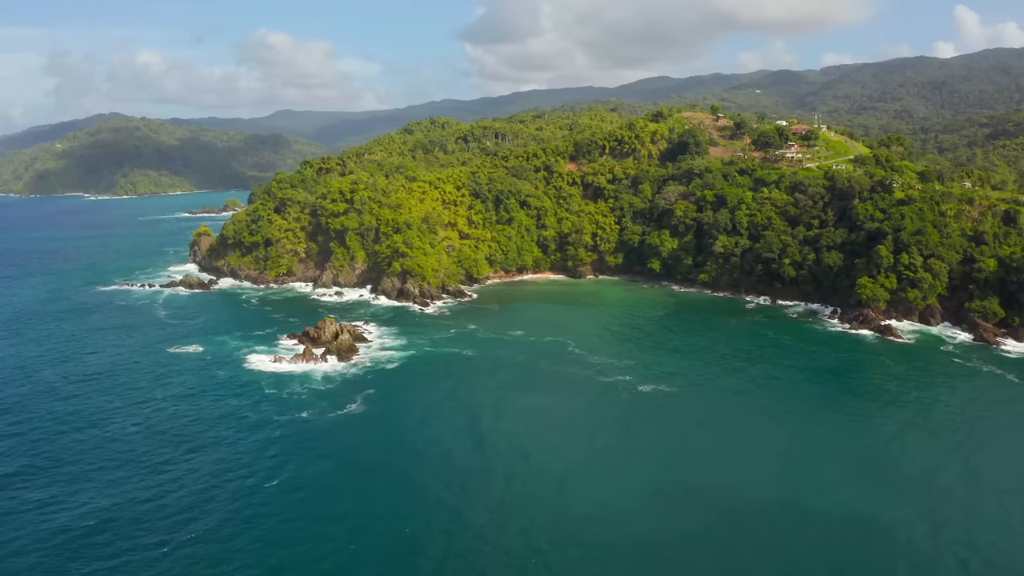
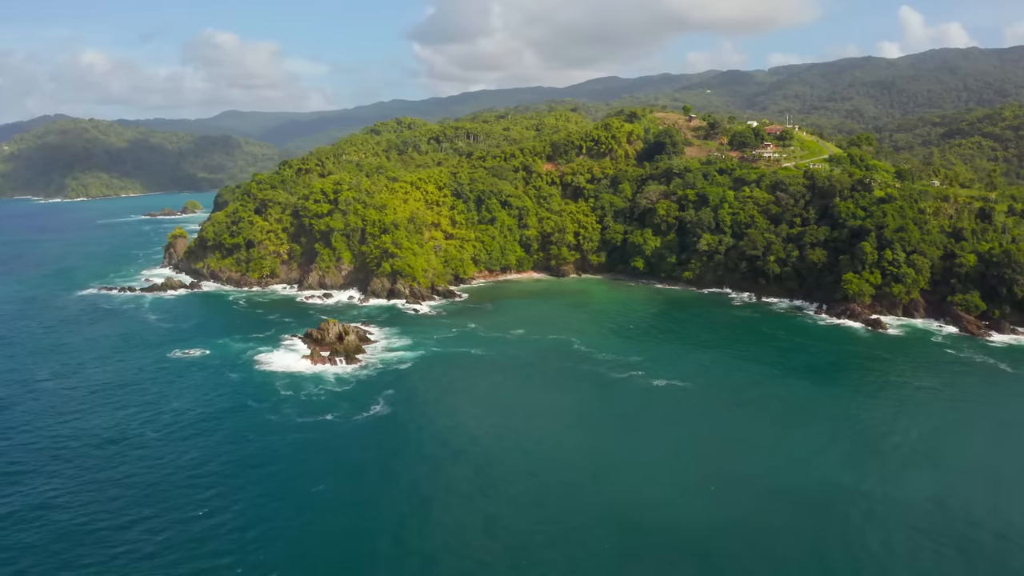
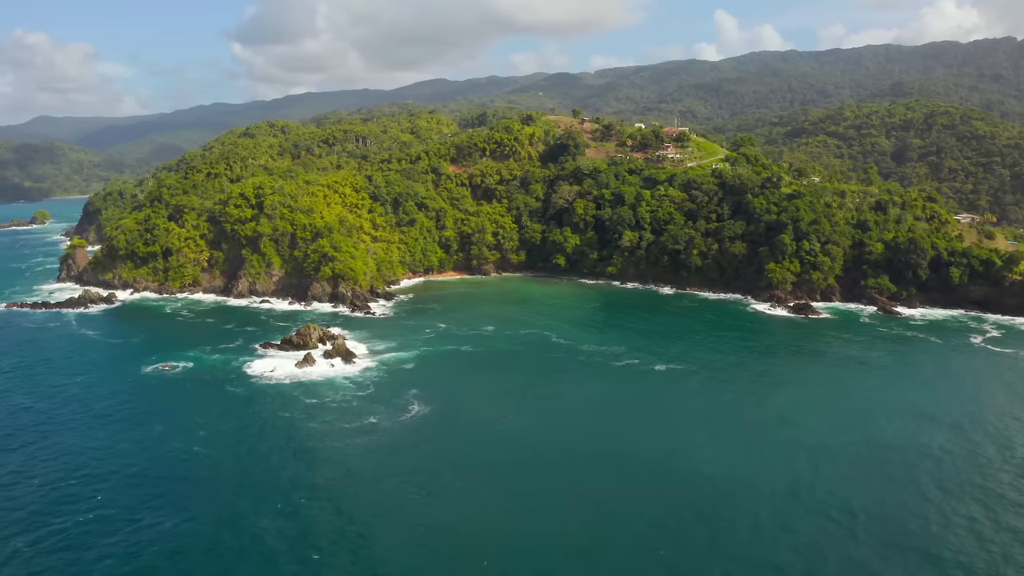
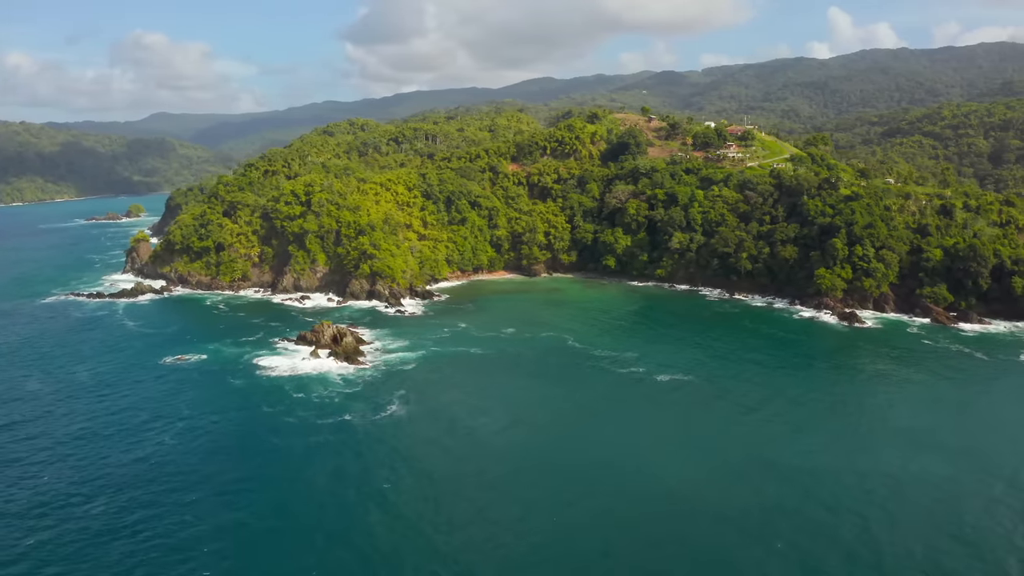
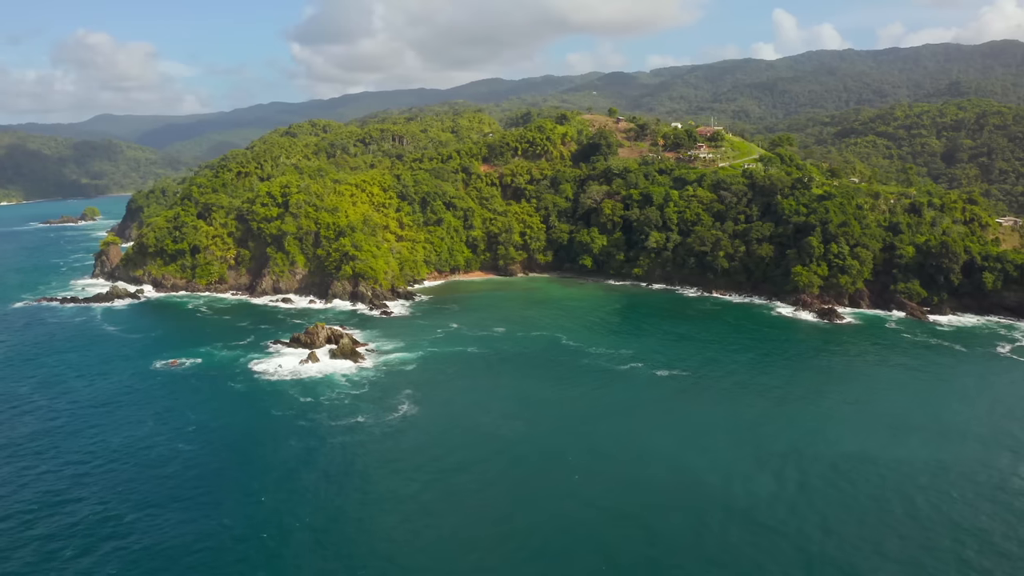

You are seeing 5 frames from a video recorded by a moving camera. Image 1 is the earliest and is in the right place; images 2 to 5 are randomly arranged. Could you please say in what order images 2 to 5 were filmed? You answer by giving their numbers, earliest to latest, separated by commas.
2, 4, 5, 3
